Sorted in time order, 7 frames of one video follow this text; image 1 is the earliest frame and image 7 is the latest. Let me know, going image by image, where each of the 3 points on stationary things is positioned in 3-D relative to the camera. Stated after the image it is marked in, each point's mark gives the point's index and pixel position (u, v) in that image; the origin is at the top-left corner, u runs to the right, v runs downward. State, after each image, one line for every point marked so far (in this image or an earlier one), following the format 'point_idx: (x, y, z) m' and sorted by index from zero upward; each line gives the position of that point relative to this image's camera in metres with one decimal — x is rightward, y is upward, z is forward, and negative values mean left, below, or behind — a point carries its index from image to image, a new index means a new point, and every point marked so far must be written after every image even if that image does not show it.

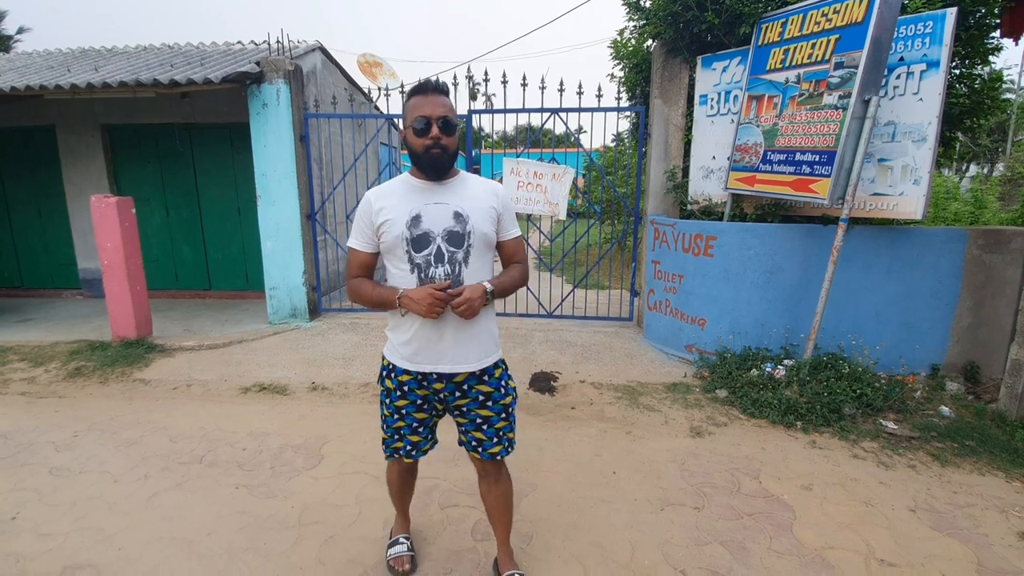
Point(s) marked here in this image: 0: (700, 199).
0: (+1.7, +0.8, +5.8) m
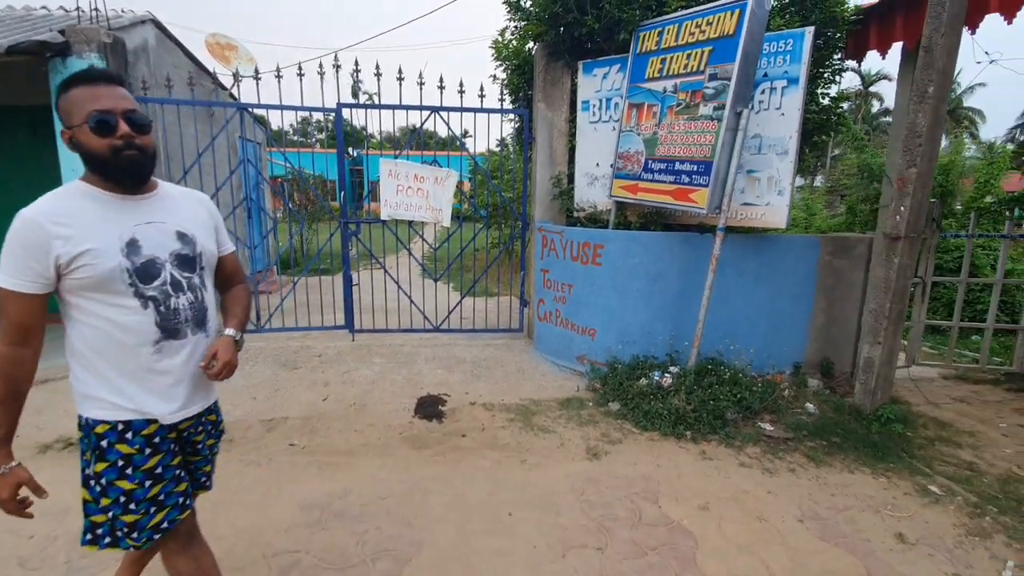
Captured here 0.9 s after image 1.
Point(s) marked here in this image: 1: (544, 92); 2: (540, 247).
0: (+0.7, +0.7, +5.7) m
1: (+0.3, +1.7, +5.6) m
2: (+0.2, +0.3, +5.7) m
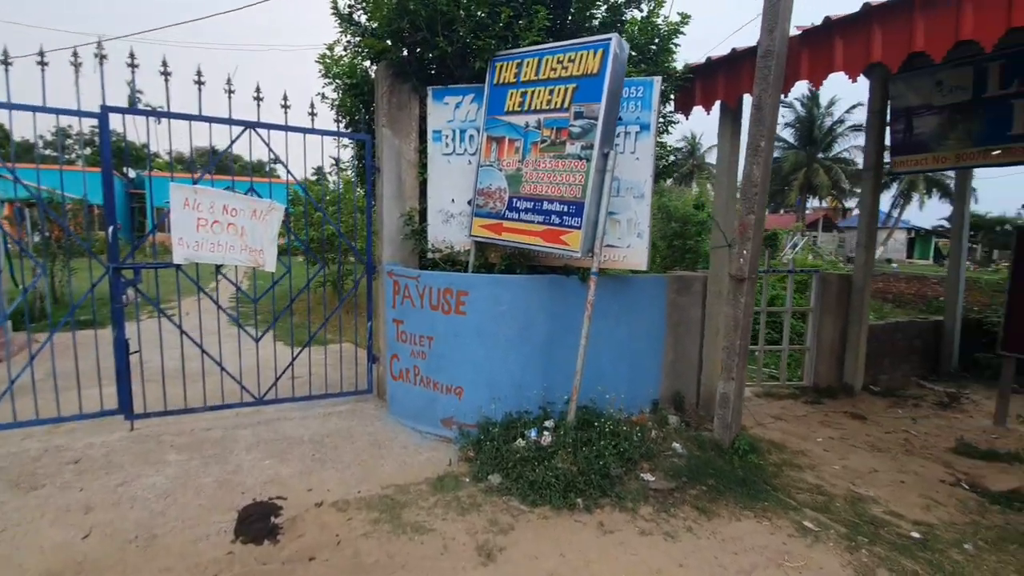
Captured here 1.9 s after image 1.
0: (-0.6, +0.3, +5.1) m
1: (-1.0, +1.3, +5.0) m
2: (-1.0, -0.1, +4.9) m
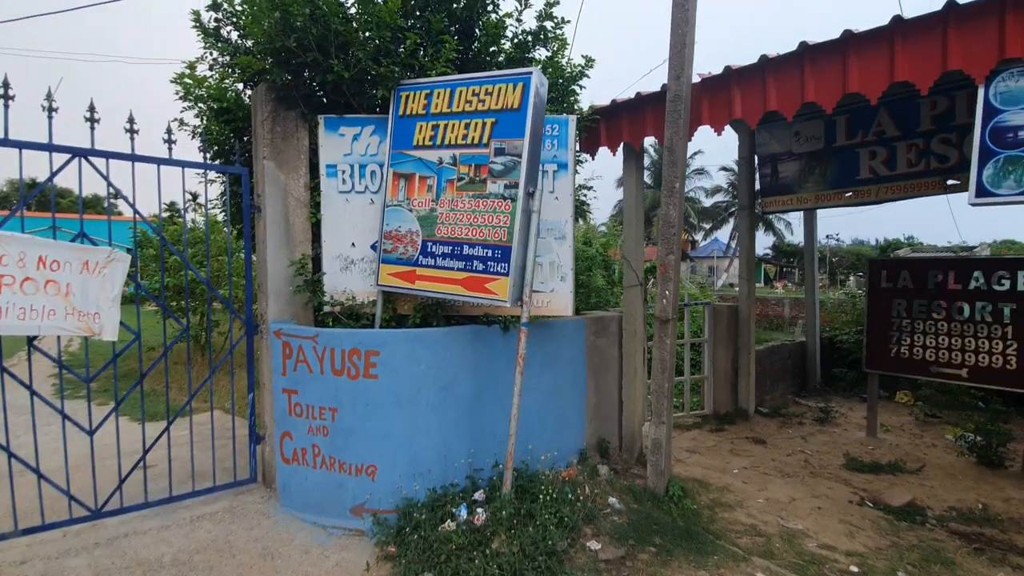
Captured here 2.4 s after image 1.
0: (-1.2, -0.1, +4.5) m
1: (-1.6, +0.9, +4.3) m
2: (-1.5, -0.5, +4.2) m
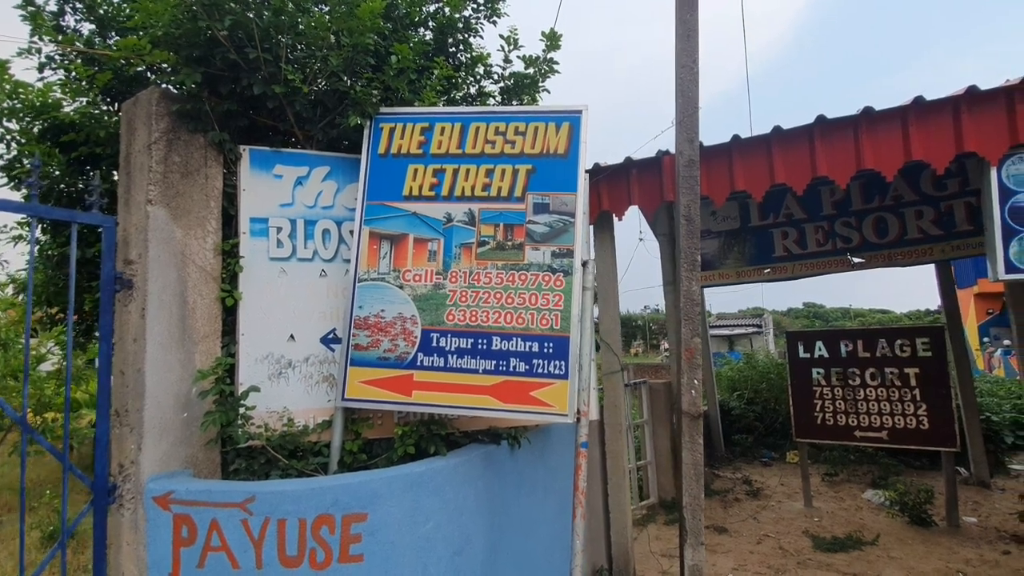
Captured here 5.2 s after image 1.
0: (-1.1, -0.6, +2.9) m
1: (-1.5, +0.4, +2.7) m
2: (-1.3, -1.0, +2.5) m
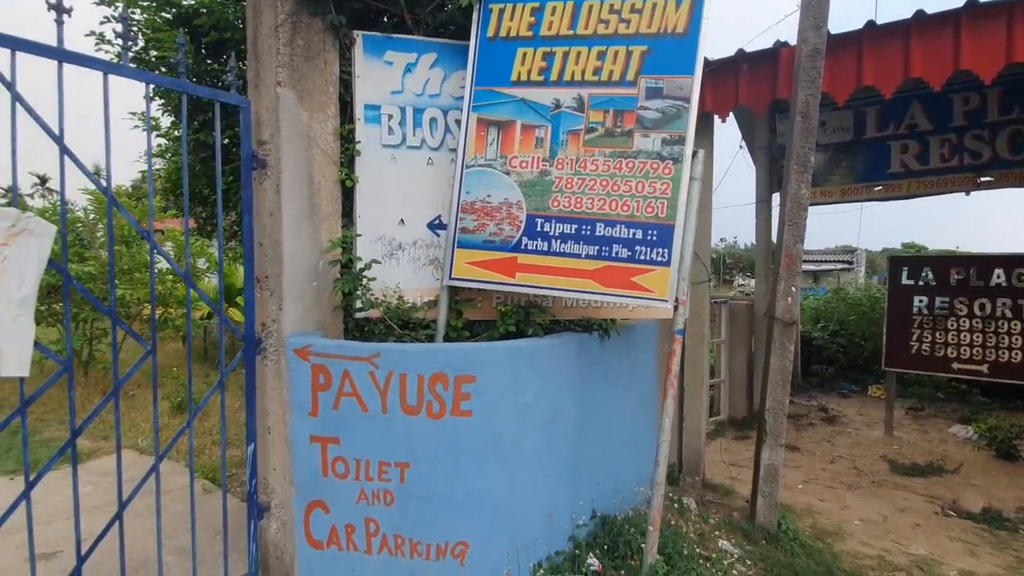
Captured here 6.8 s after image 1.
0: (-0.6, 0.0, +3.2) m
1: (-1.0, +0.9, +2.9) m
2: (-0.9, -0.4, +2.8) m
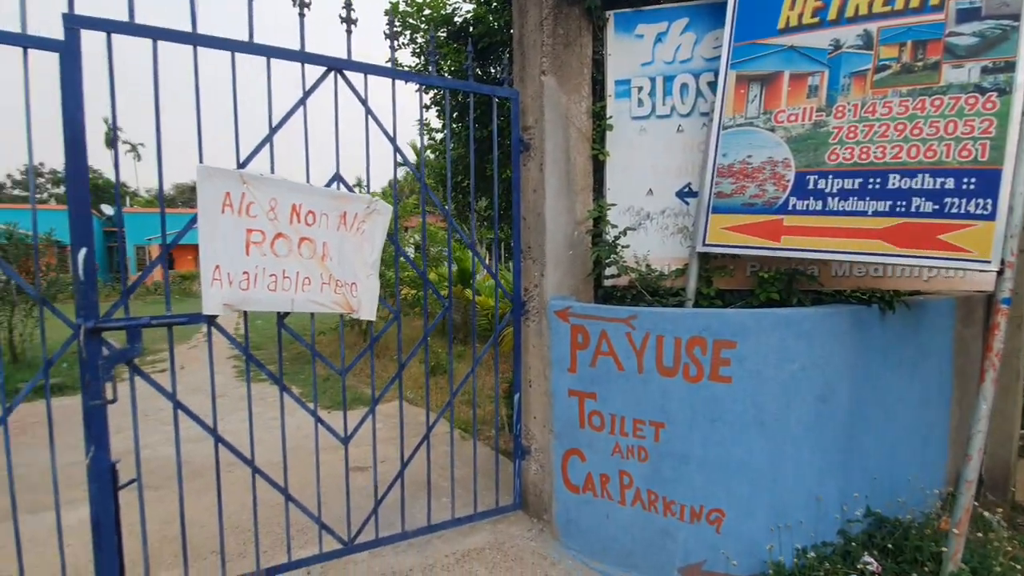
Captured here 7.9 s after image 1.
0: (+0.6, +0.1, +3.2) m
1: (+0.2, +1.1, +3.0) m
2: (+0.2, -0.3, +2.9) m
